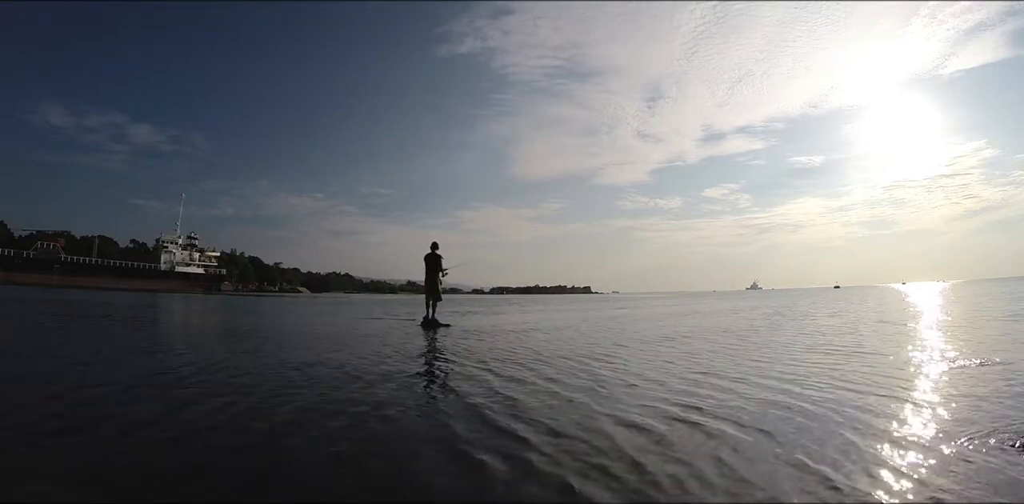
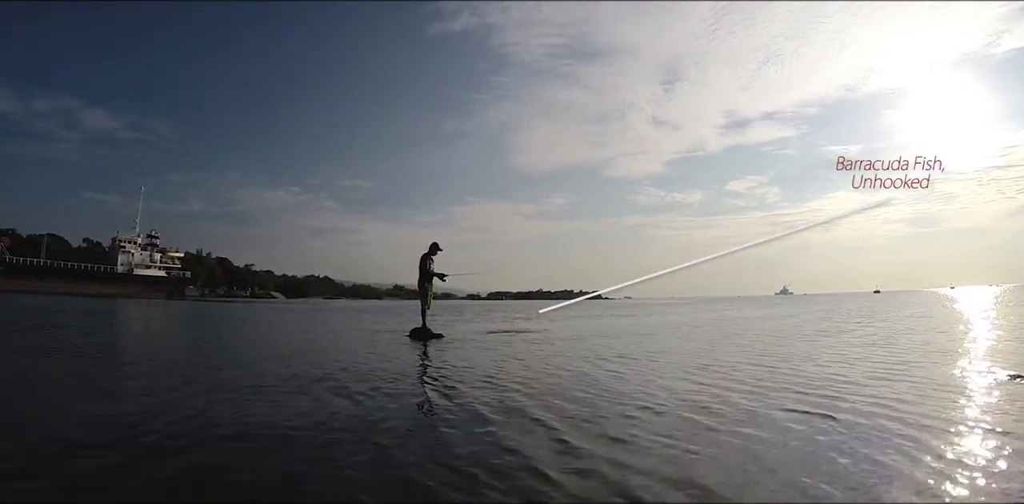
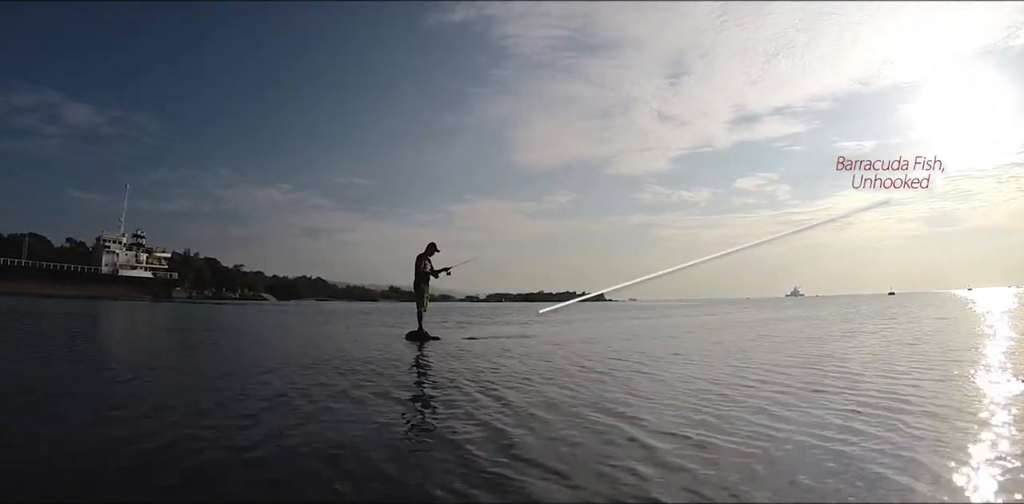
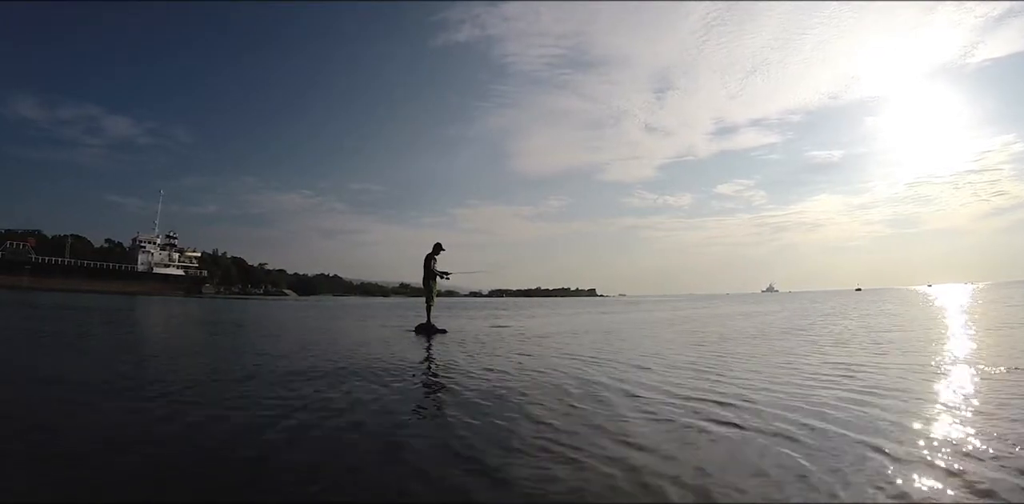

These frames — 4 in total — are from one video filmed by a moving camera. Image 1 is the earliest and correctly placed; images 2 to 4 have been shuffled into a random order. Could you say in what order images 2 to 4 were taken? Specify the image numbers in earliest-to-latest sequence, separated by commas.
4, 2, 3
